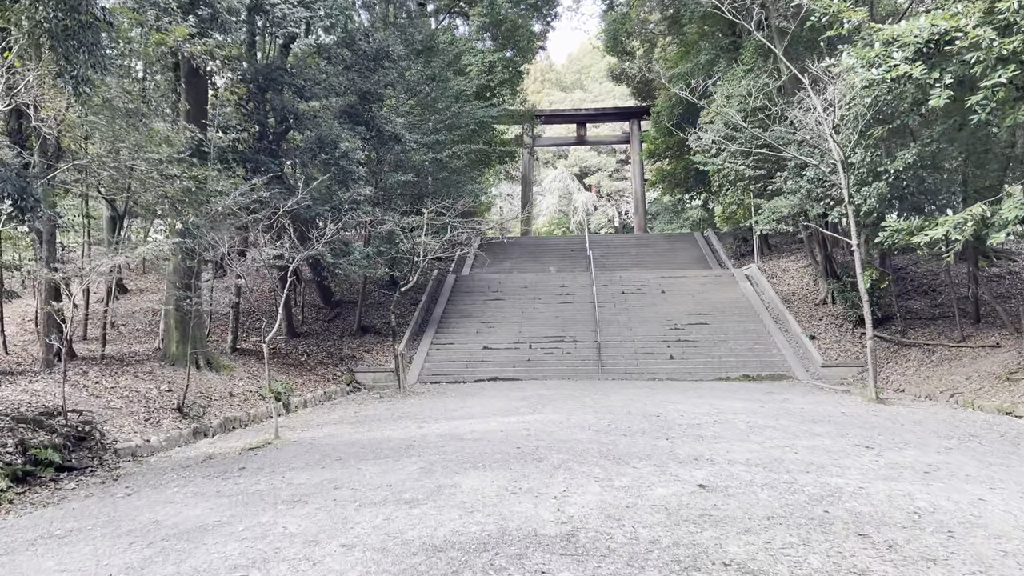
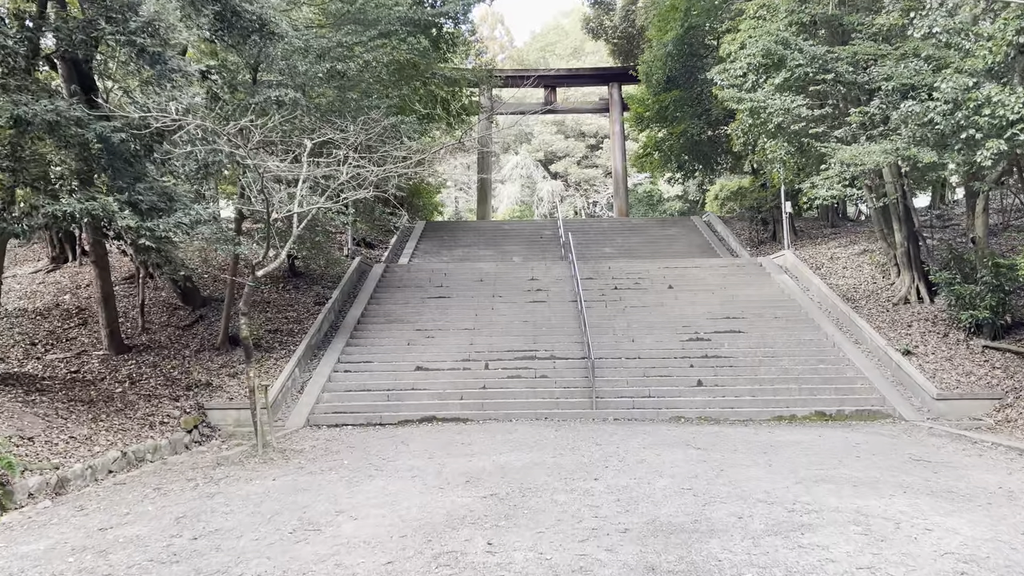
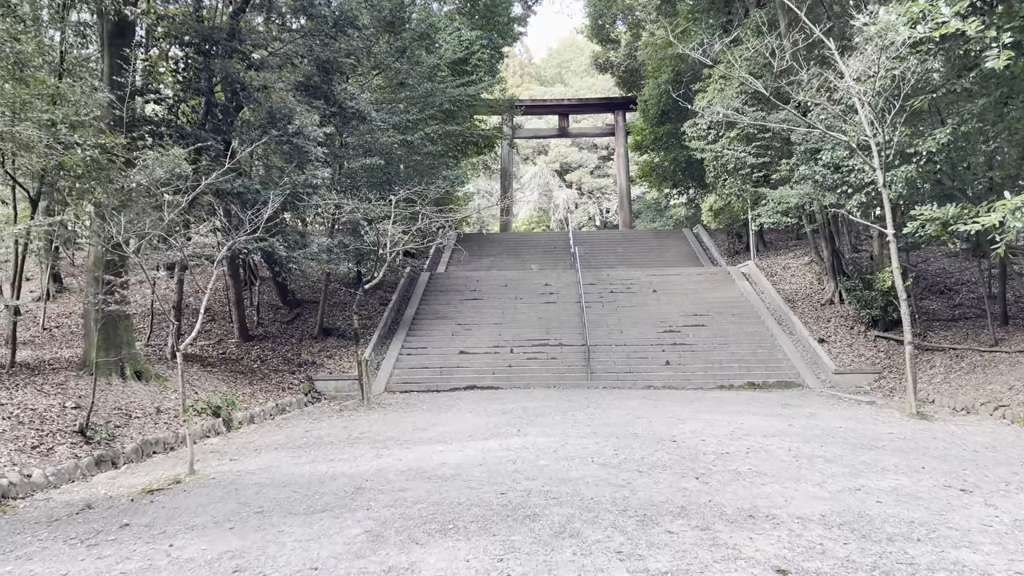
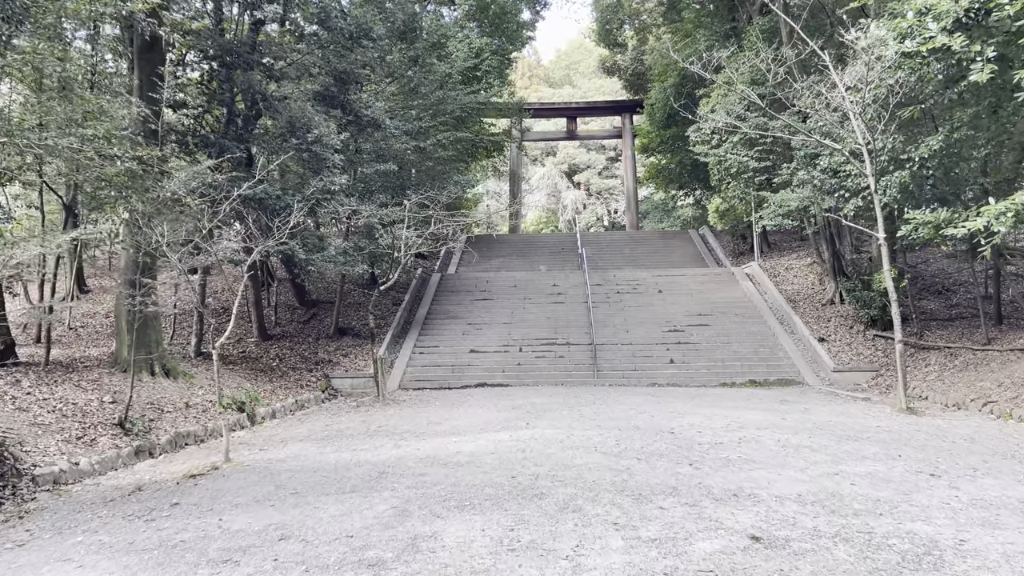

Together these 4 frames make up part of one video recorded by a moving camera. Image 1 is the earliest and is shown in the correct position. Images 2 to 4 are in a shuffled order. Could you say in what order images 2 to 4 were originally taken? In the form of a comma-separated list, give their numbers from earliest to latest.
4, 3, 2
